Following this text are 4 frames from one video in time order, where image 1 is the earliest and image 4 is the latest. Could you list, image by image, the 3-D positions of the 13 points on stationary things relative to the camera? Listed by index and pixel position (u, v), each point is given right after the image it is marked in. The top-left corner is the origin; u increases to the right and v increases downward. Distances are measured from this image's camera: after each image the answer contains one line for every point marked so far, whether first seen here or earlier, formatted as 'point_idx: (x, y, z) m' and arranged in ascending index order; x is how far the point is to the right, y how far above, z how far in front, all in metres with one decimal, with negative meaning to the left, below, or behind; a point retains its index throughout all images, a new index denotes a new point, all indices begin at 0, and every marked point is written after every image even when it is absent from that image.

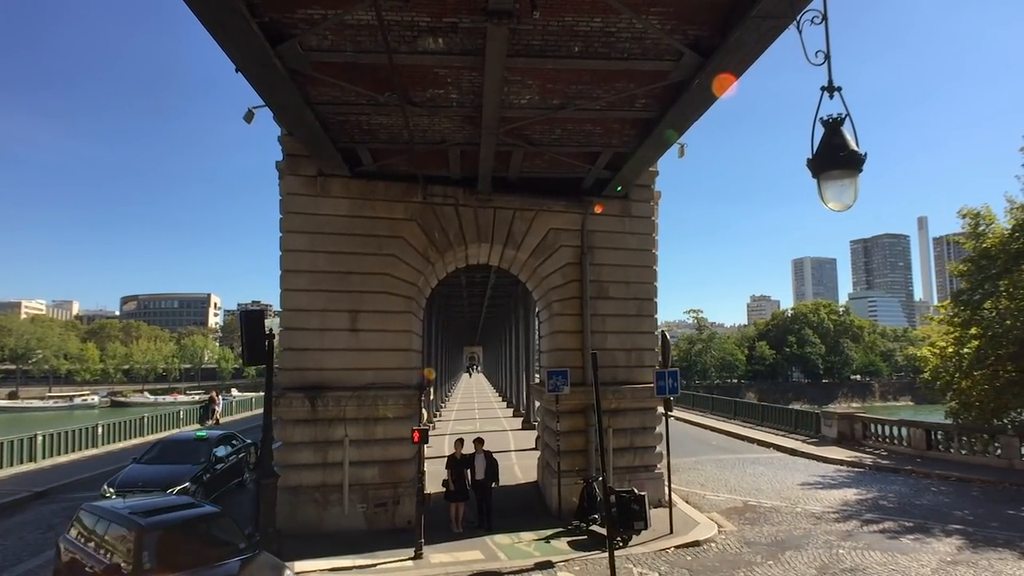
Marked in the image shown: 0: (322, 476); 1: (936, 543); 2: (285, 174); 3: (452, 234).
0: (-3.6, -3.6, +12.0) m
1: (+7.6, -4.6, +11.3) m
2: (-4.5, +2.3, +12.5) m
3: (-1.3, +1.1, +13.3) m
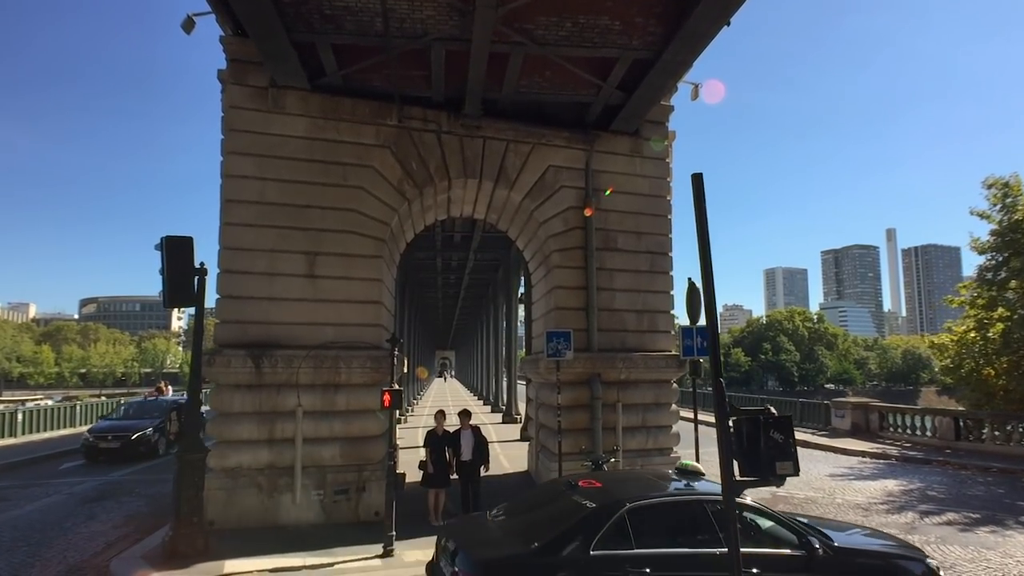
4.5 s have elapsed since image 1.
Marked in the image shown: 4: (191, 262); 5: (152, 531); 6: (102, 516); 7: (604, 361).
0: (-3.7, -2.5, +9.6) m
1: (+7.5, -3.7, +9.3) m
2: (-4.6, +3.3, +10.1) m
3: (-1.4, +2.1, +11.0) m
4: (-4.3, +0.4, +8.4) m
5: (-5.5, -3.7, +9.7) m
6: (-6.9, -3.8, +10.6) m
7: (+1.6, -1.3, +11.3) m
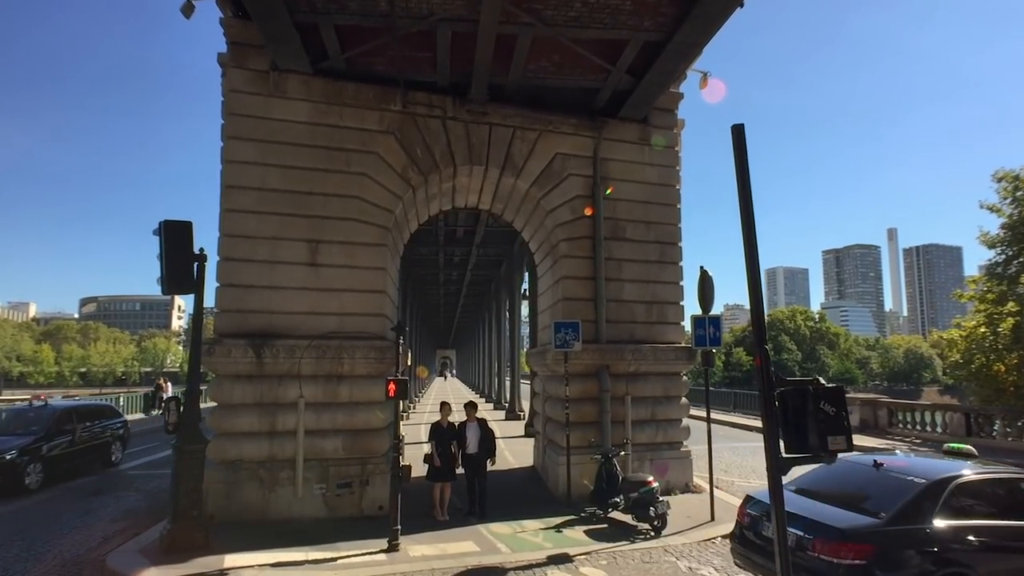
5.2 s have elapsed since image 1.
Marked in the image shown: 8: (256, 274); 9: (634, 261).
0: (-3.6, -2.4, +9.4) m
1: (+7.6, -3.5, +9.1) m
2: (-4.5, +3.5, +9.9) m
3: (-1.3, +2.3, +10.8) m
4: (-4.2, +0.5, +8.2) m
5: (-5.4, -3.6, +9.4) m
6: (-6.8, -3.6, +10.4) m
7: (+1.8, -1.1, +11.0) m
8: (-3.9, +0.2, +9.7) m
9: (+2.3, +0.5, +11.7) m
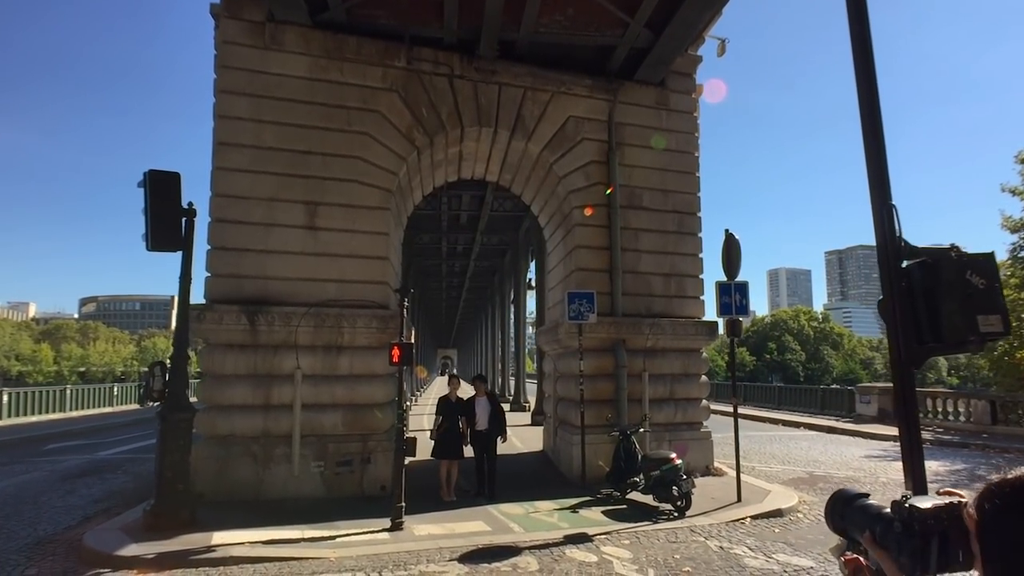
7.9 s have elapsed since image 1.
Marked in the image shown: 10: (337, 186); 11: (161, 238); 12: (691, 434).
0: (-3.4, -1.9, +8.7) m
1: (+7.8, -3.0, +8.4) m
2: (-4.3, +4.0, +9.3) m
3: (-1.1, +2.8, +10.1) m
4: (-4.0, +1.0, +7.5) m
5: (-5.3, -3.0, +8.8) m
6: (-6.6, -3.1, +9.7) m
7: (+1.9, -0.6, +10.4) m
8: (-3.7, +0.7, +9.0) m
9: (+2.4, +1.0, +11.0) m
10: (-2.6, +1.5, +9.4) m
11: (-4.1, +0.6, +7.4) m
12: (+3.0, -2.4, +10.6) m
